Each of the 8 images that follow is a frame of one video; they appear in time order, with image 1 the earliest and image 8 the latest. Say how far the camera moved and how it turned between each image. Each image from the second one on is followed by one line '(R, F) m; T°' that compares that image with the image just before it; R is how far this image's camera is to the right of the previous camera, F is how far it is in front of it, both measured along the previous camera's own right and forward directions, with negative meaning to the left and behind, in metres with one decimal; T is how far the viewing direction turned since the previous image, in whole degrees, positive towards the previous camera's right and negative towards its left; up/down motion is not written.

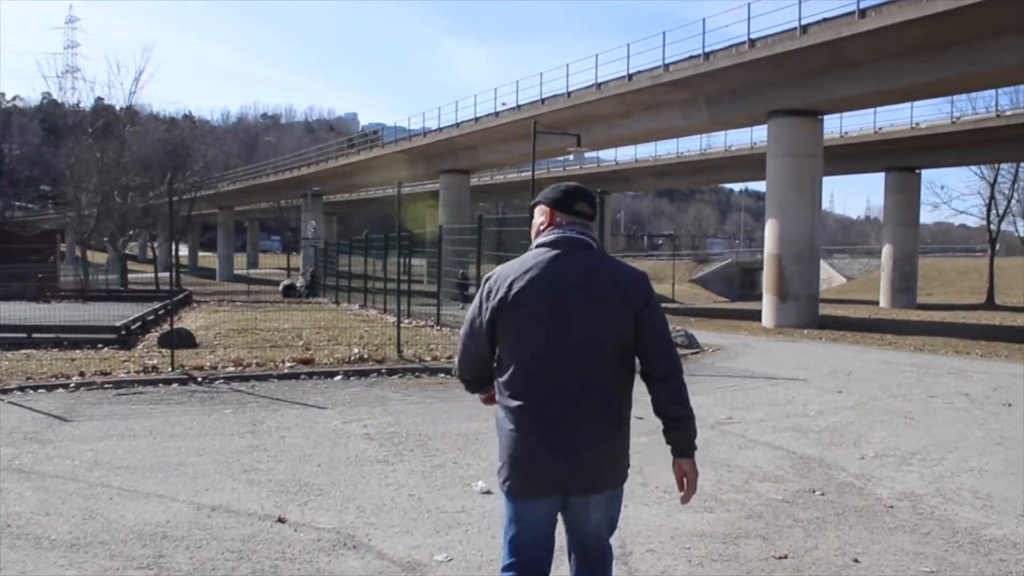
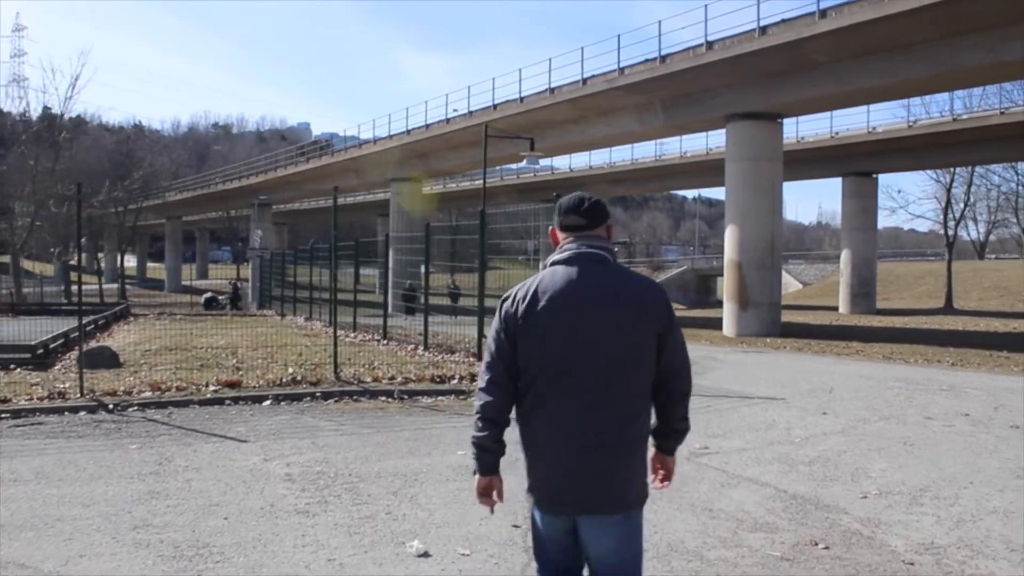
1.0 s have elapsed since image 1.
(+0.1, +1.1) m; +2°
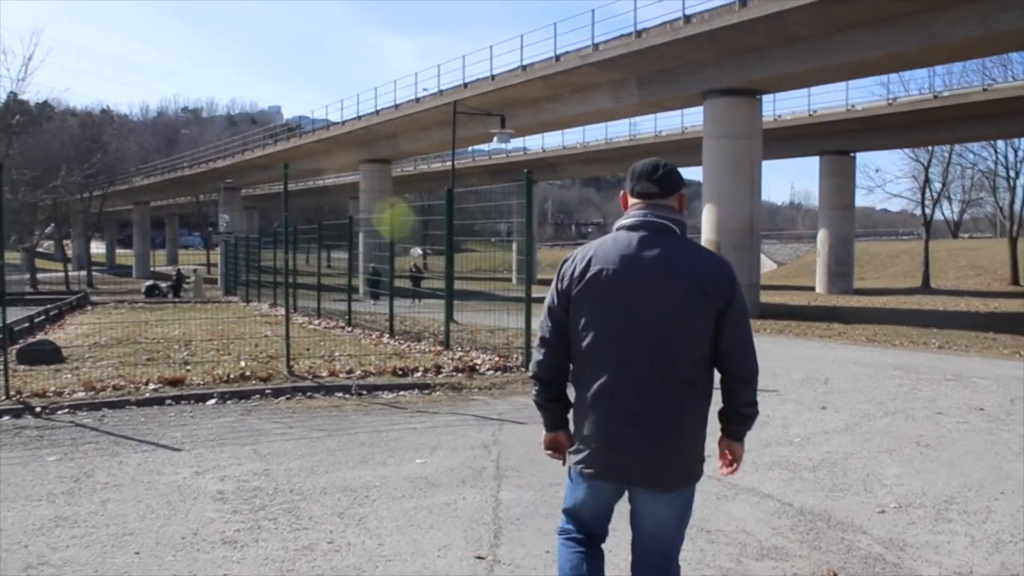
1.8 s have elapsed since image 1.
(+0.1, +0.9) m; +1°
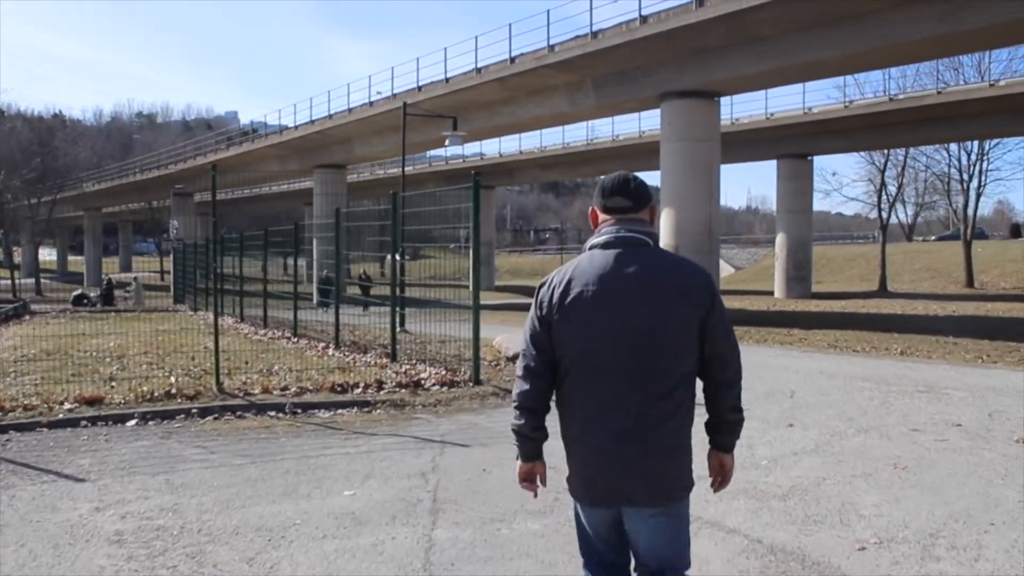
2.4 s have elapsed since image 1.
(+0.1, +0.7) m; +2°
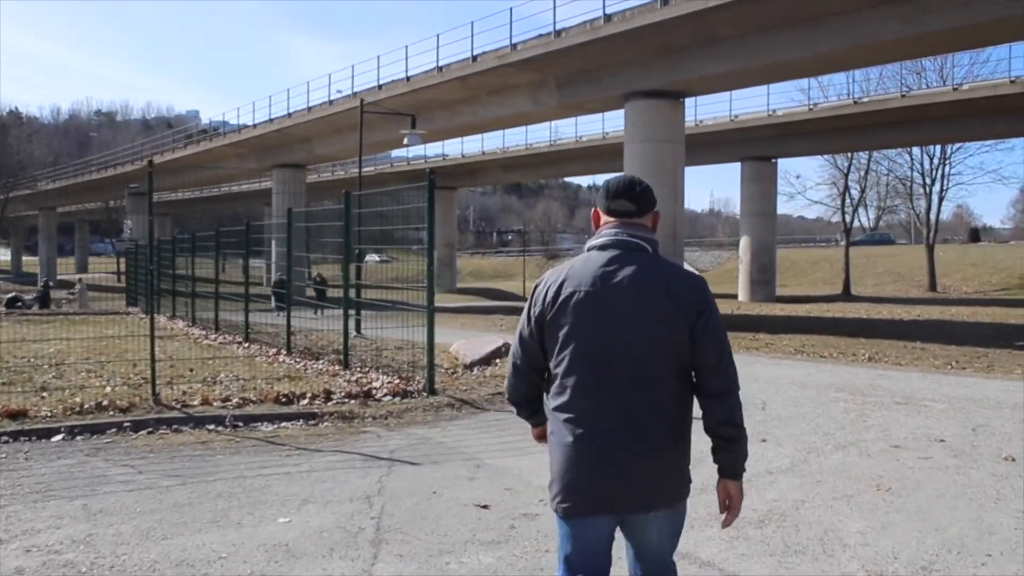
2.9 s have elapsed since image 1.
(+0.1, +0.5) m; +2°
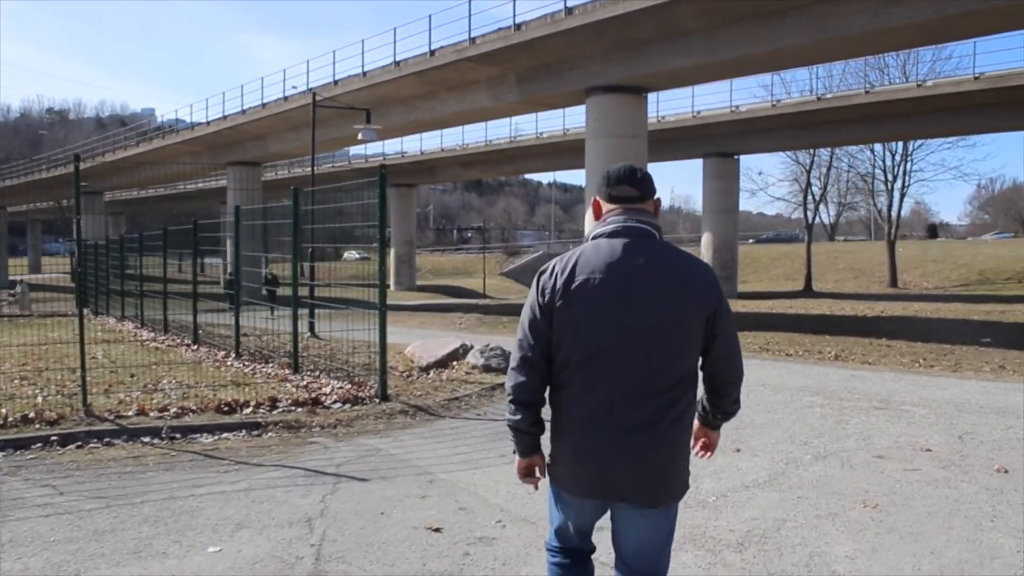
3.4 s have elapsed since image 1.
(0.0, +0.5) m; +2°
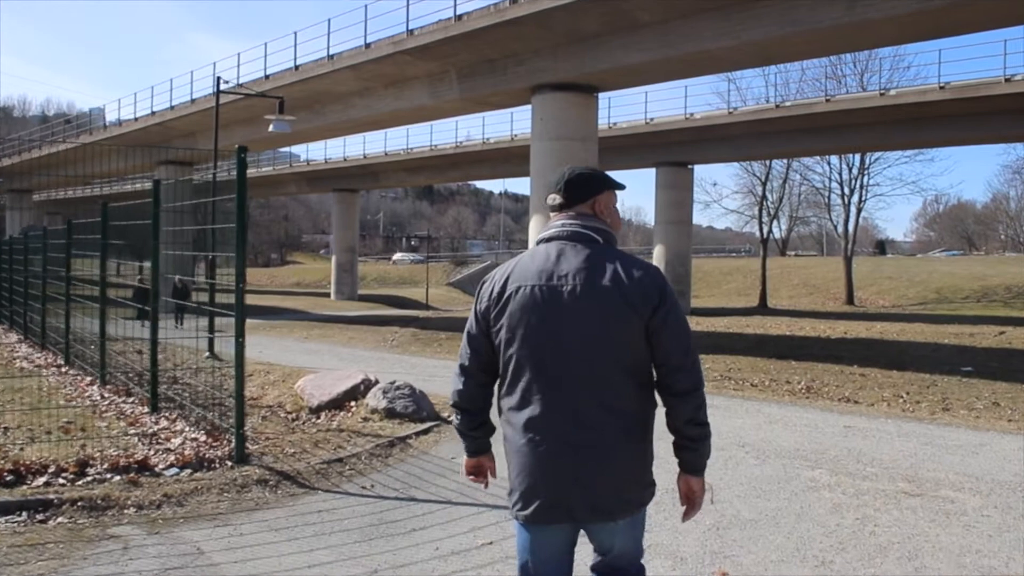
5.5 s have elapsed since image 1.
(+0.3, +2.3) m; +3°
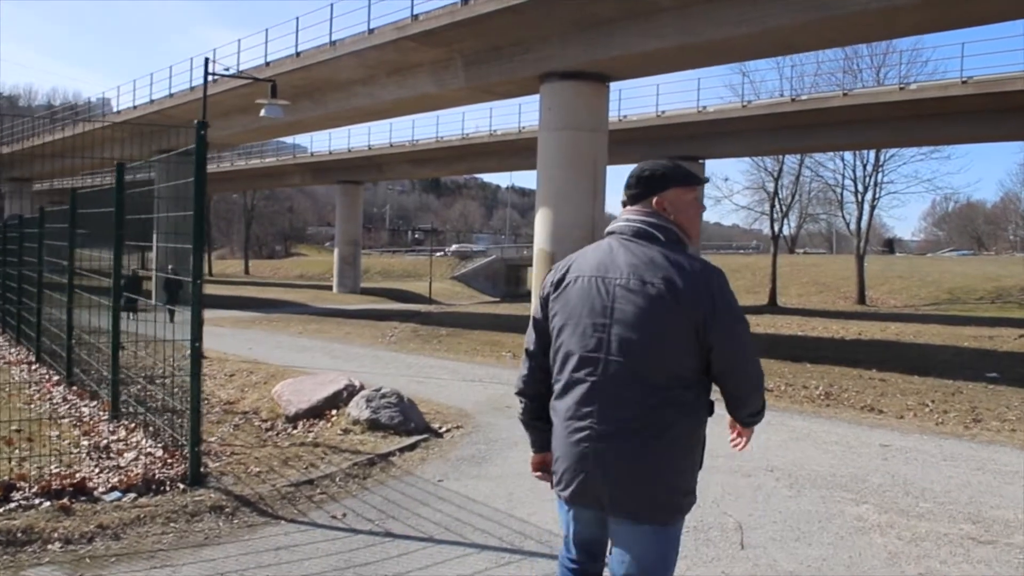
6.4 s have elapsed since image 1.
(0.0, +0.9) m; 0°
